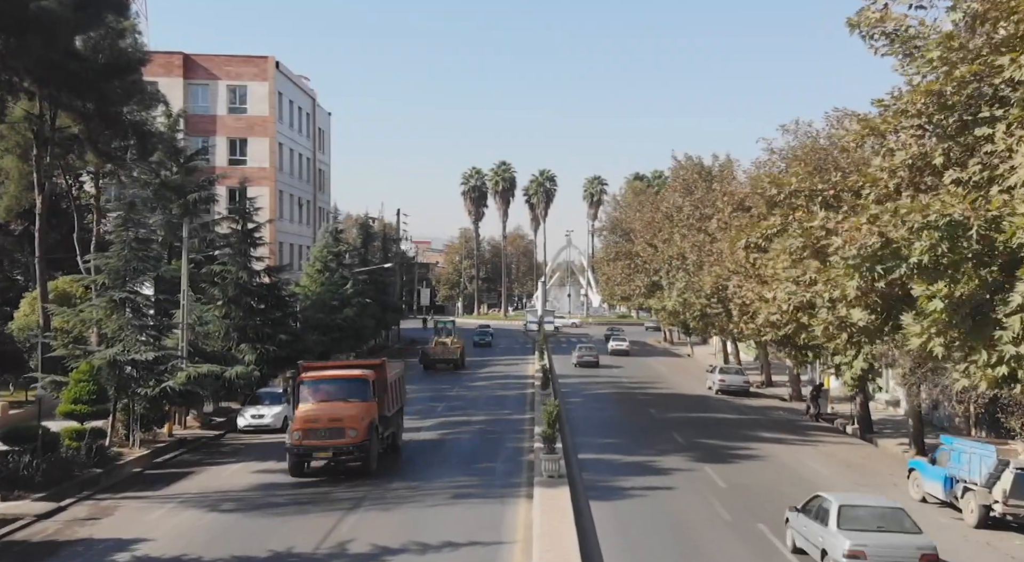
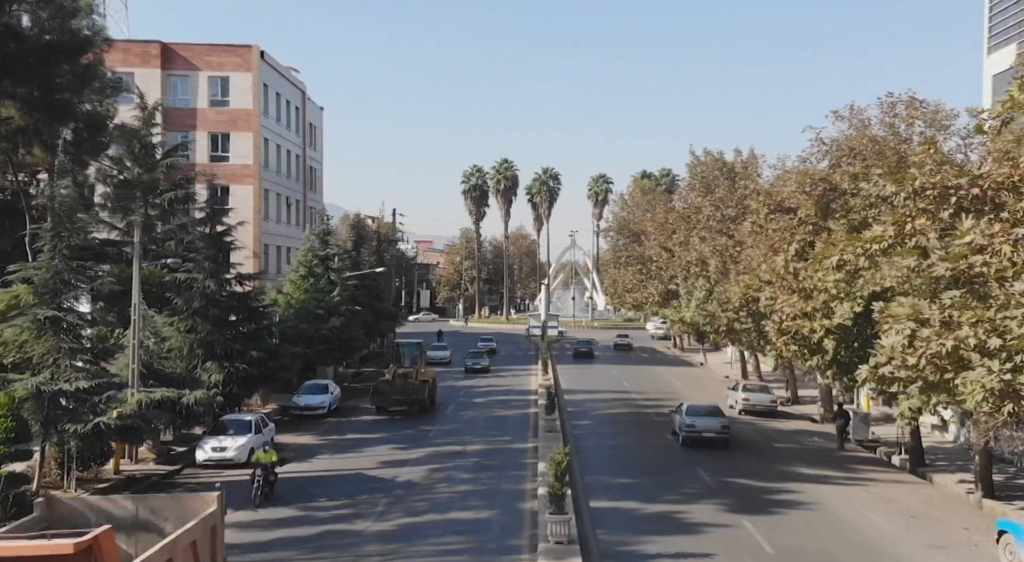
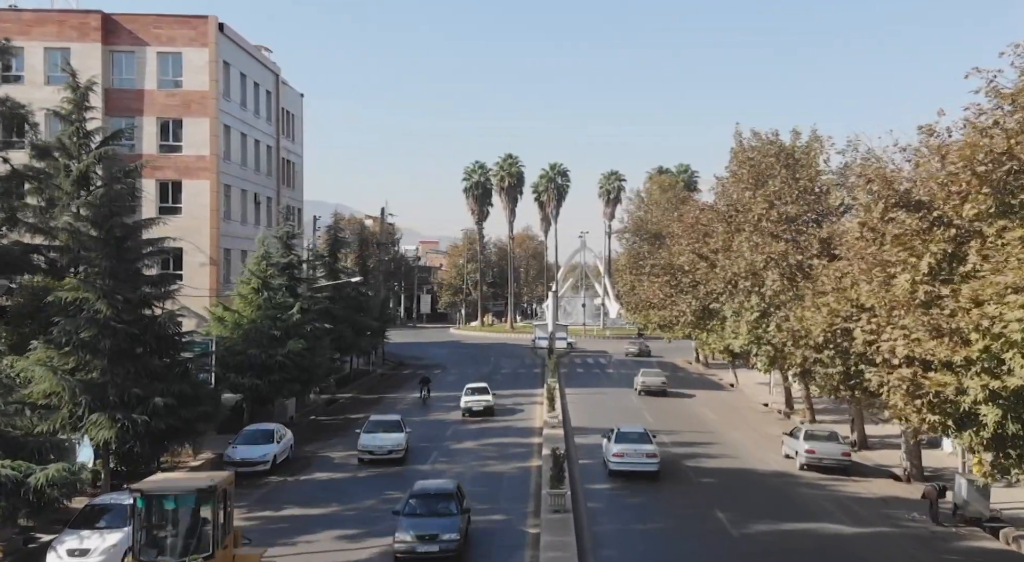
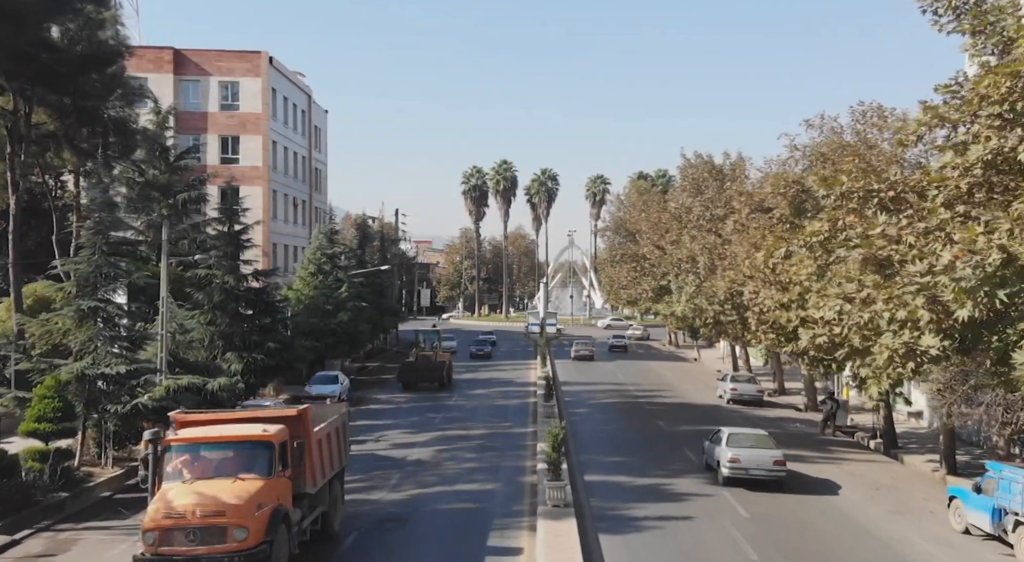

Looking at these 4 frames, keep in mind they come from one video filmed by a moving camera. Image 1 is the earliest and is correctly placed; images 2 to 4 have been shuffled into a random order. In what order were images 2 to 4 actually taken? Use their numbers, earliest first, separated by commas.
4, 2, 3
